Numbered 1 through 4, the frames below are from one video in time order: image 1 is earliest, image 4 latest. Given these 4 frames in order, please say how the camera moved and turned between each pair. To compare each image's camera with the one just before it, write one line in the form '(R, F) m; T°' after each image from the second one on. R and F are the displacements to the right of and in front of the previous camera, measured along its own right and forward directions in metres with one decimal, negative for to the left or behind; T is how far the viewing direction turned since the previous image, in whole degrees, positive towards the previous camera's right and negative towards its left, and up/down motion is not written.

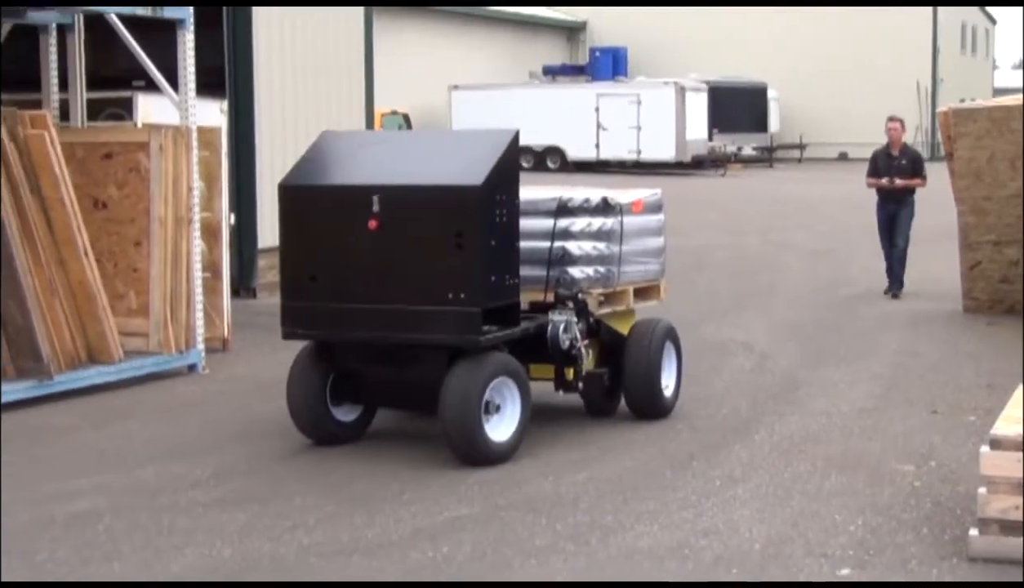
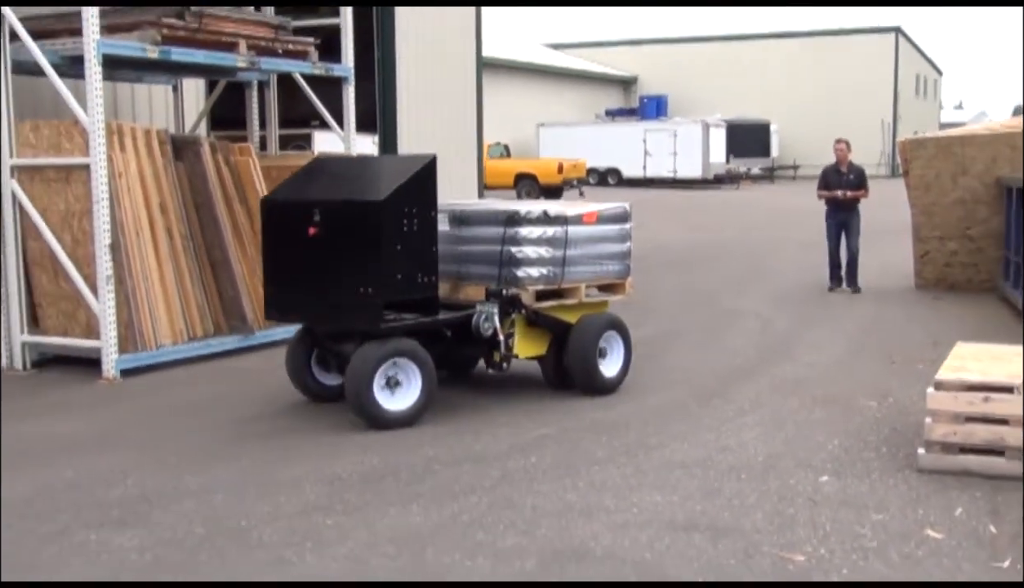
(-0.2, -2.2) m; -2°
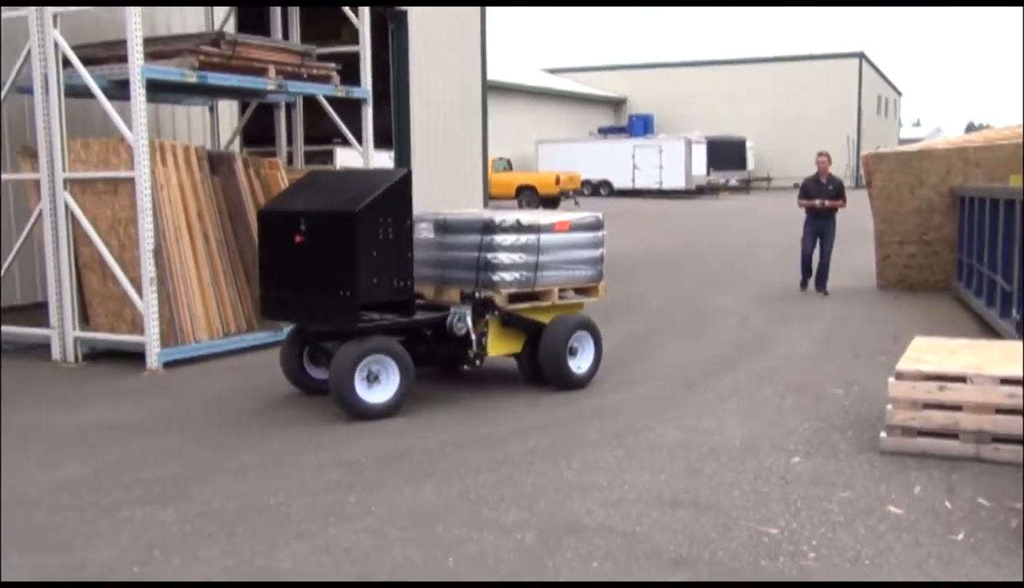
(0.0, -0.9) m; 0°
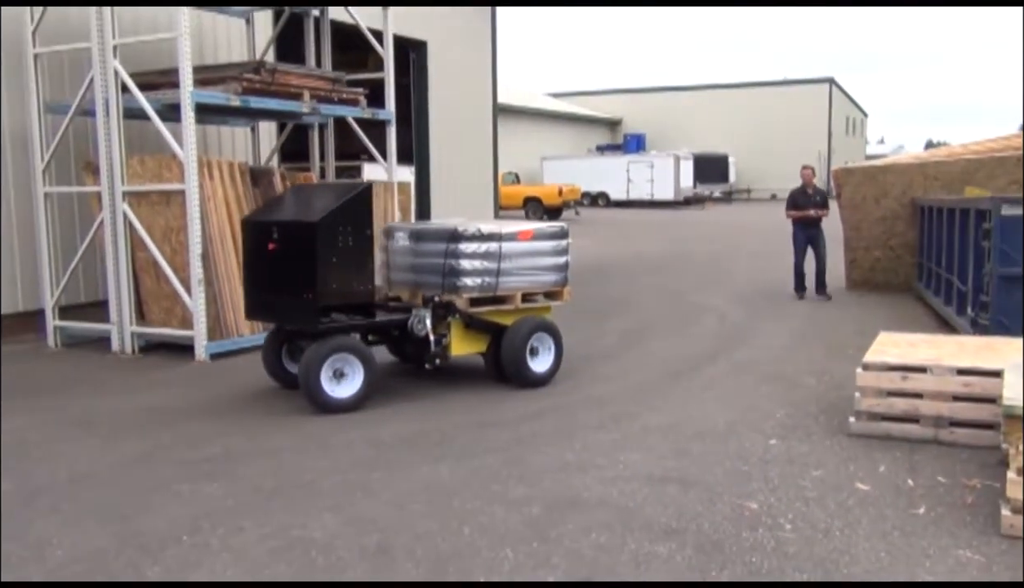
(0.0, -1.1) m; -1°
